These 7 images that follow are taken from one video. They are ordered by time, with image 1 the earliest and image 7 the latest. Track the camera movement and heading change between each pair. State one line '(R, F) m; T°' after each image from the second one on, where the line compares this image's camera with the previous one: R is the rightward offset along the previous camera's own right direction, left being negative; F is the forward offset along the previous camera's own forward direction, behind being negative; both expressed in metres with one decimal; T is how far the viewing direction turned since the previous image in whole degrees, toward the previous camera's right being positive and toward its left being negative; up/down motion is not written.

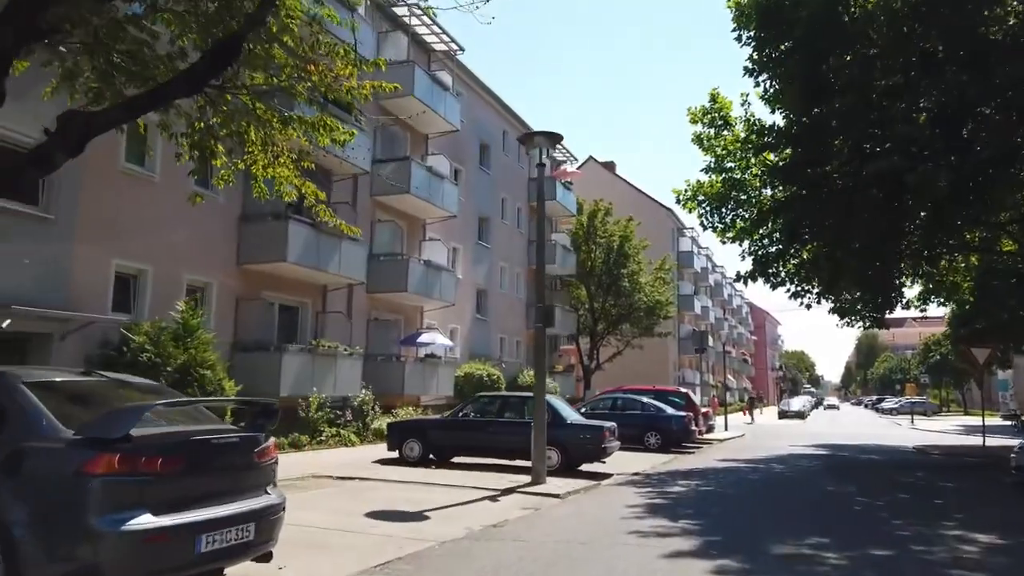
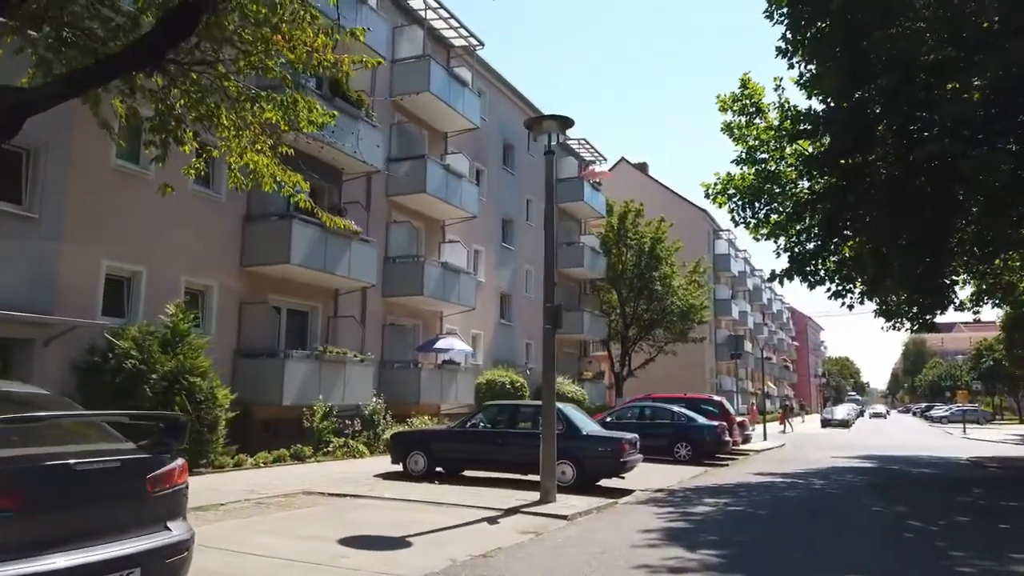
(+0.5, +1.1) m; -3°
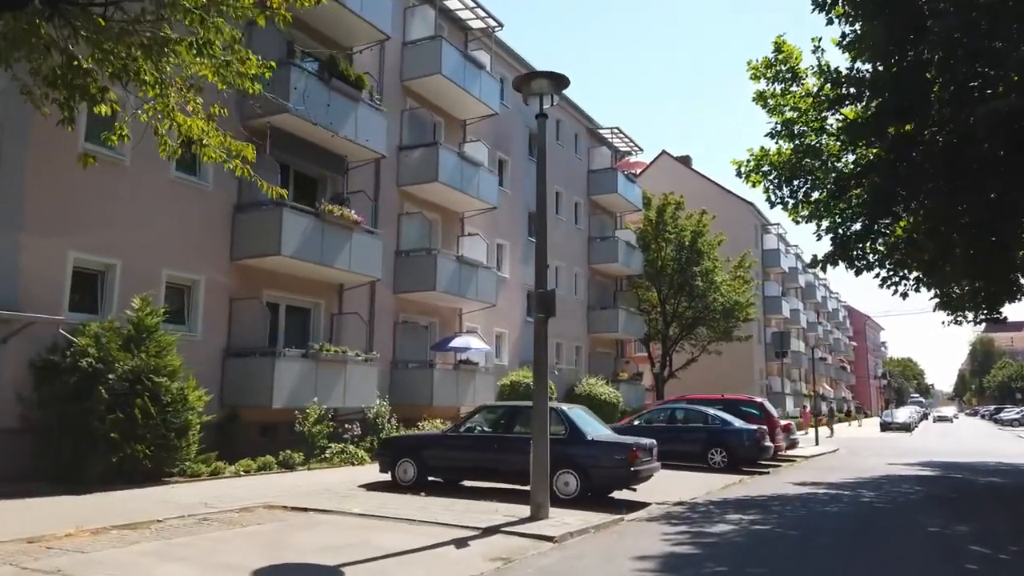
(+0.8, +1.5) m; -4°
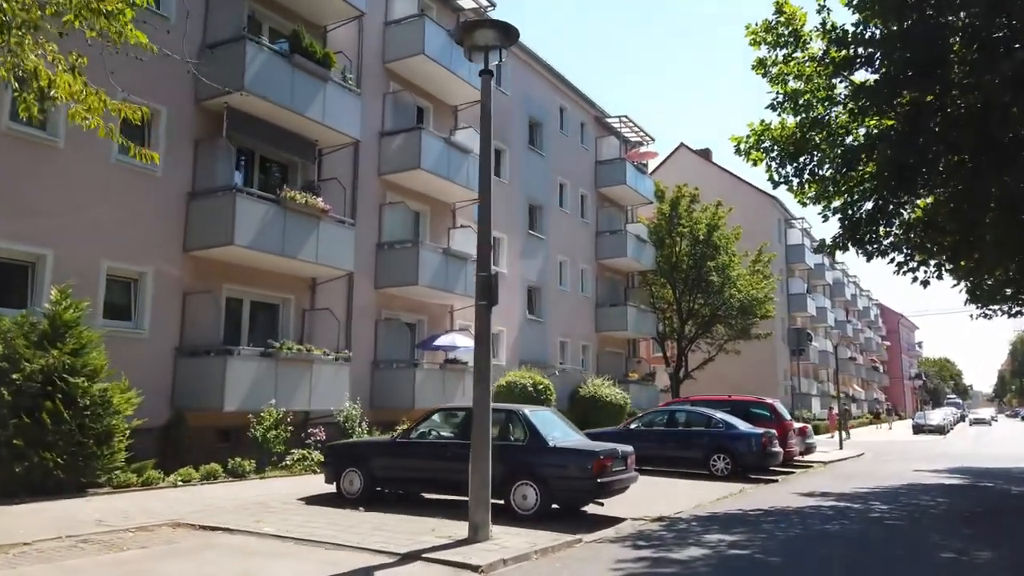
(+1.0, +1.4) m; -2°
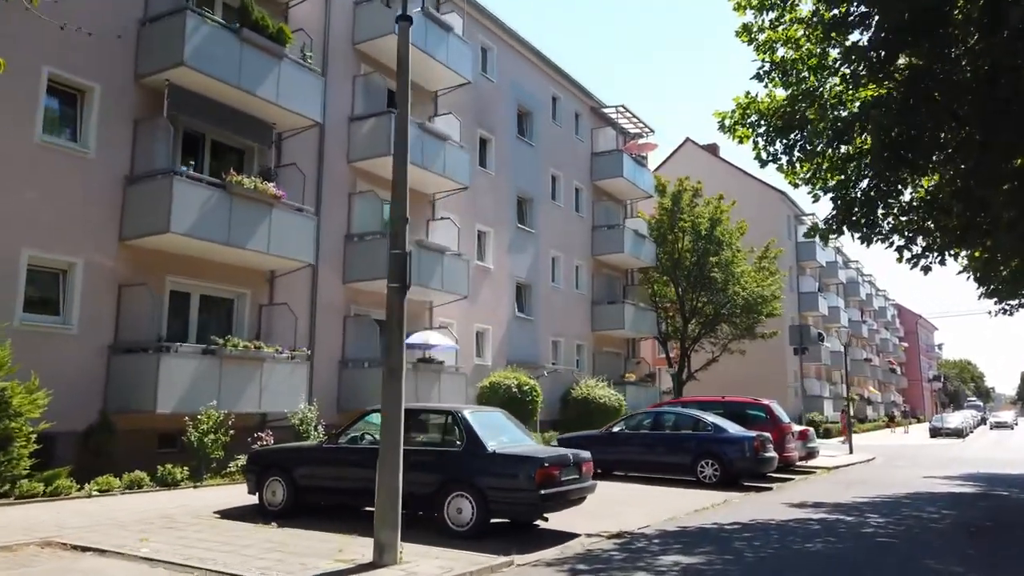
(+0.9, +1.3) m; -1°
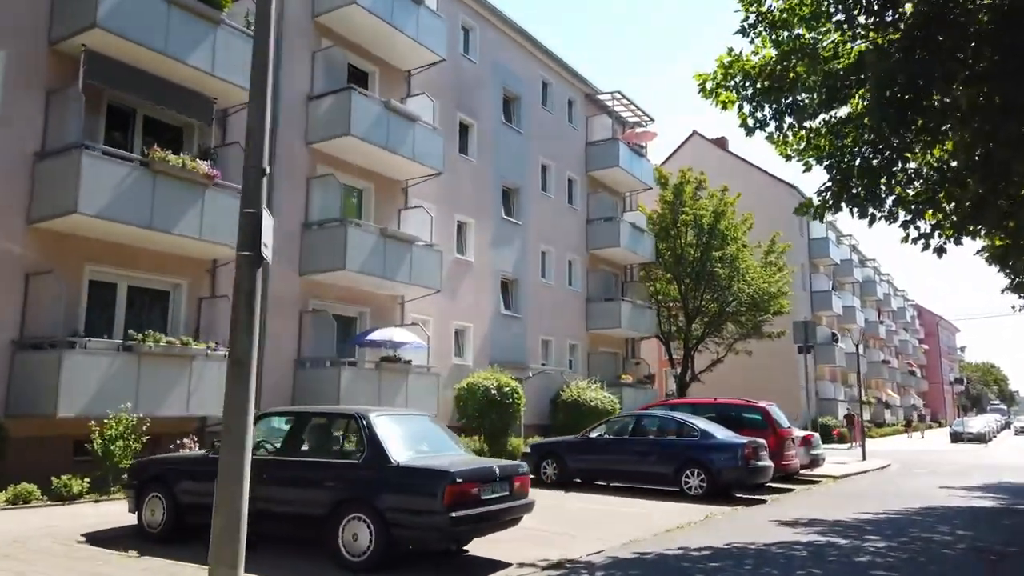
(+1.0, +1.6) m; -1°
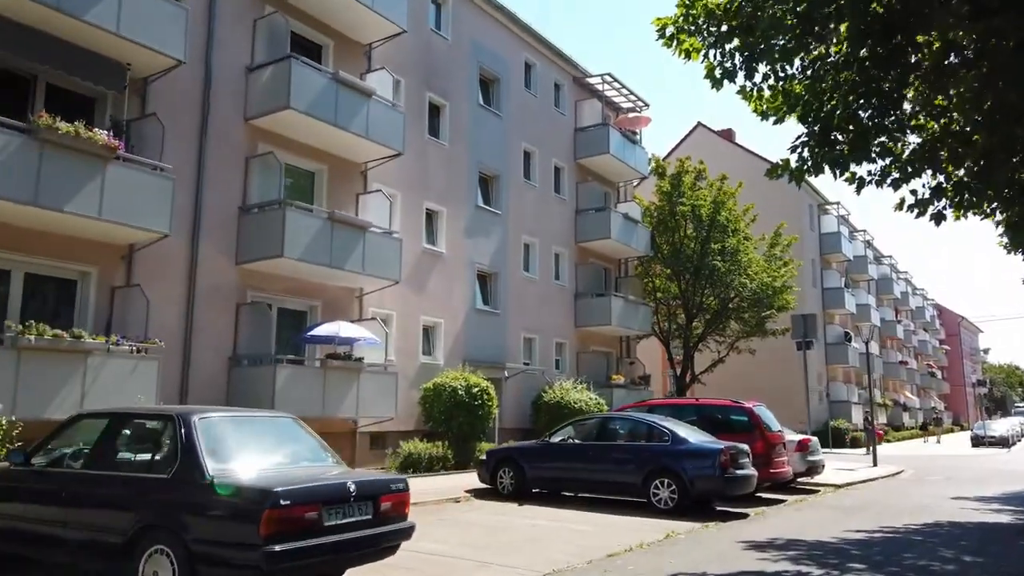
(+1.1, +1.7) m; -1°
